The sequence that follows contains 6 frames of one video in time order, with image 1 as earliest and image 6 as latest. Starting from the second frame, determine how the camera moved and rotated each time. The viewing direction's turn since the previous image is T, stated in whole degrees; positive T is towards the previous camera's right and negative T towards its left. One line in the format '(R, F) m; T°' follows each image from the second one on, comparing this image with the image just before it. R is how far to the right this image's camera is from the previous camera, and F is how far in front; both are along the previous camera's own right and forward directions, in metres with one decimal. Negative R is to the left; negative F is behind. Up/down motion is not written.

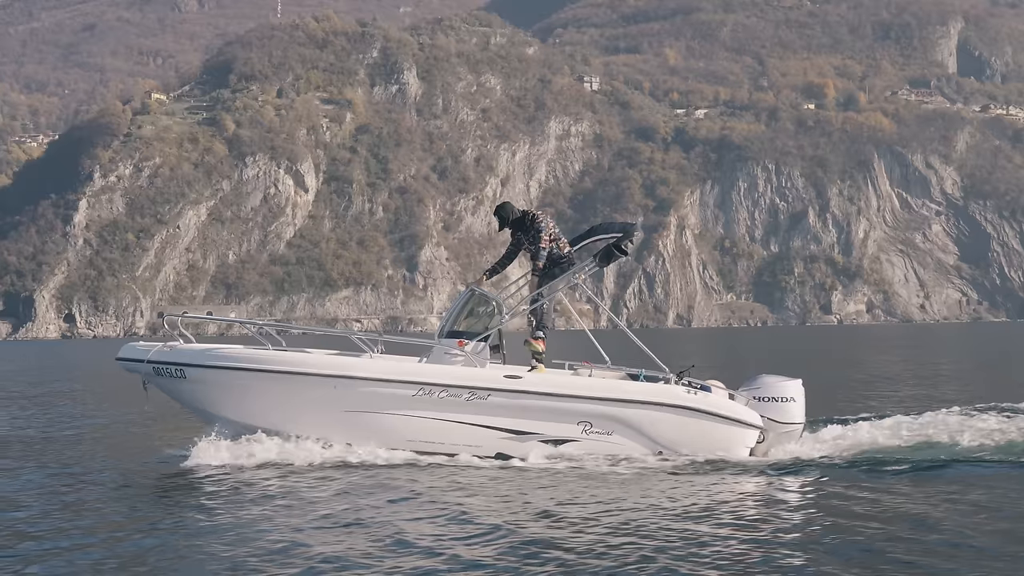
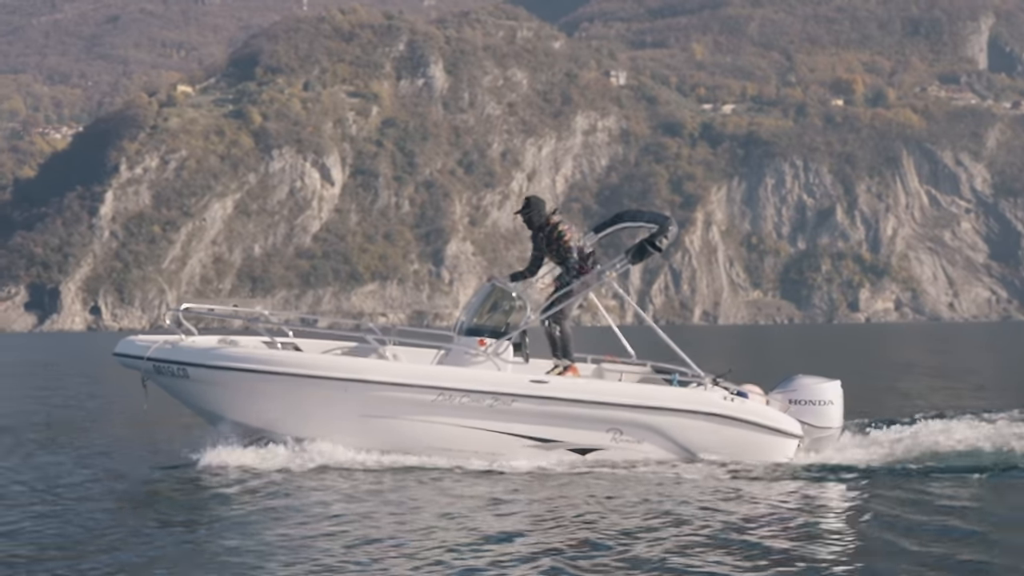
(-1.3, +0.7) m; -1°
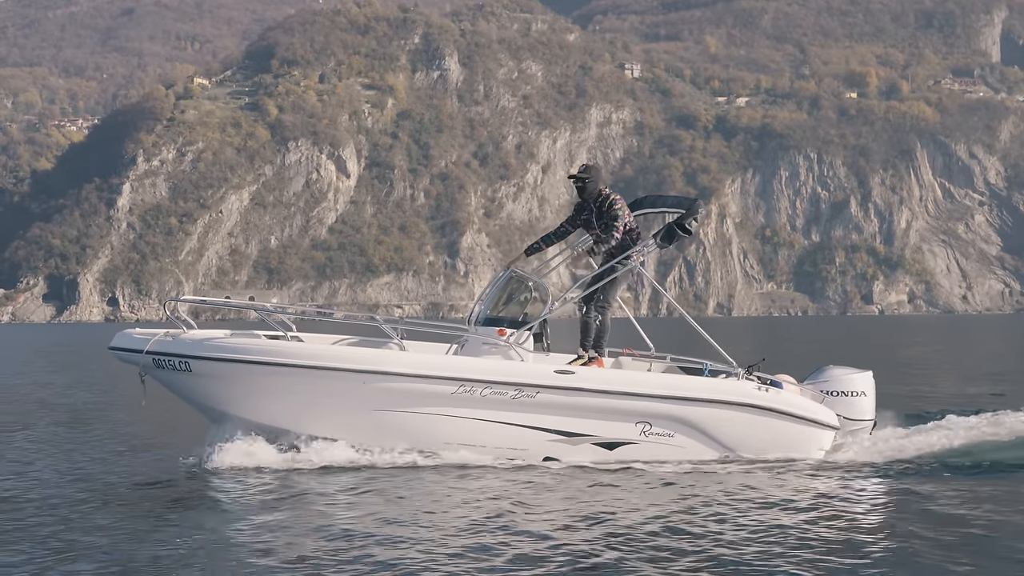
(-0.8, -0.5) m; 0°
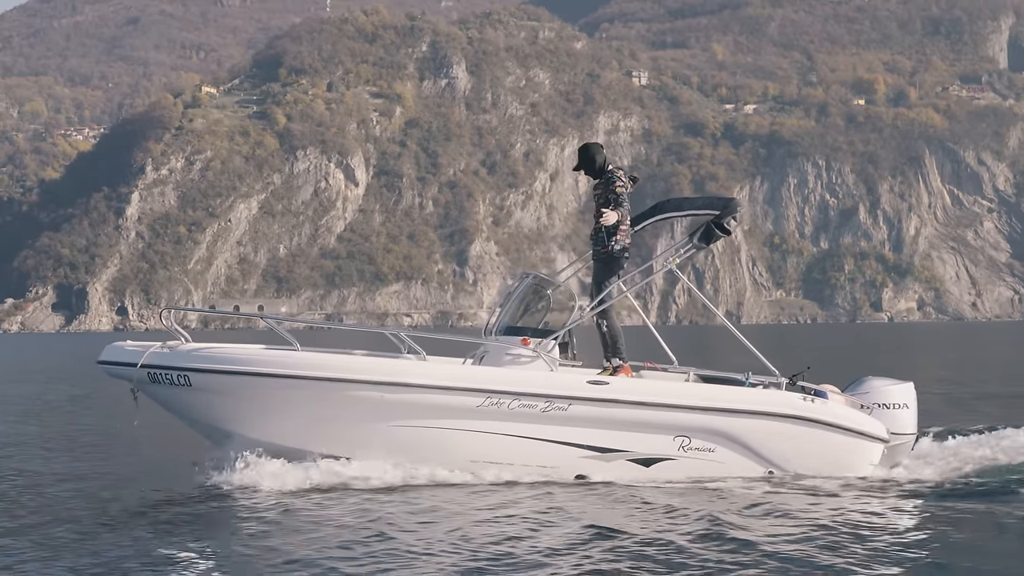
(-1.1, +0.3) m; 0°
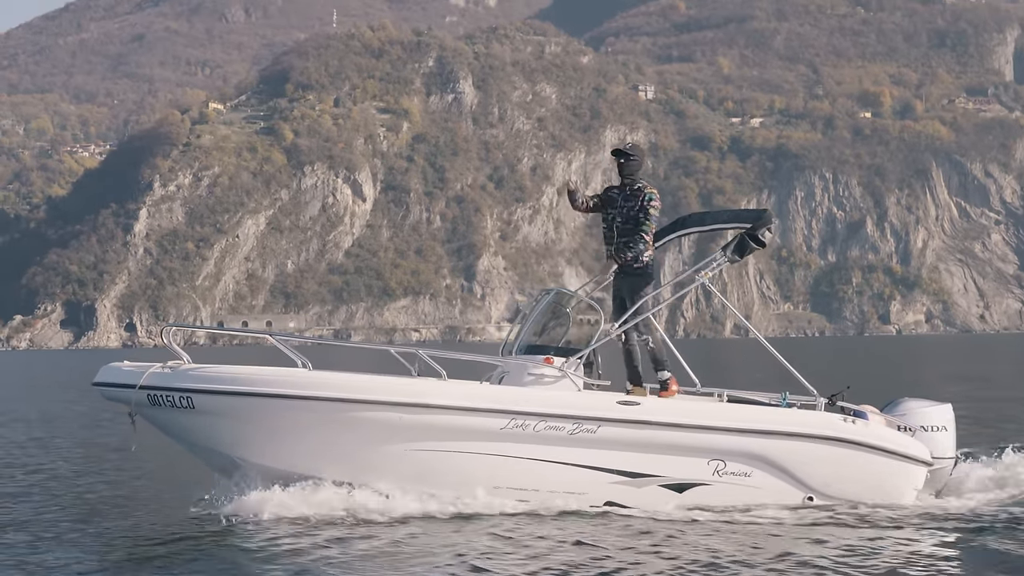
(-0.8, +0.2) m; 0°
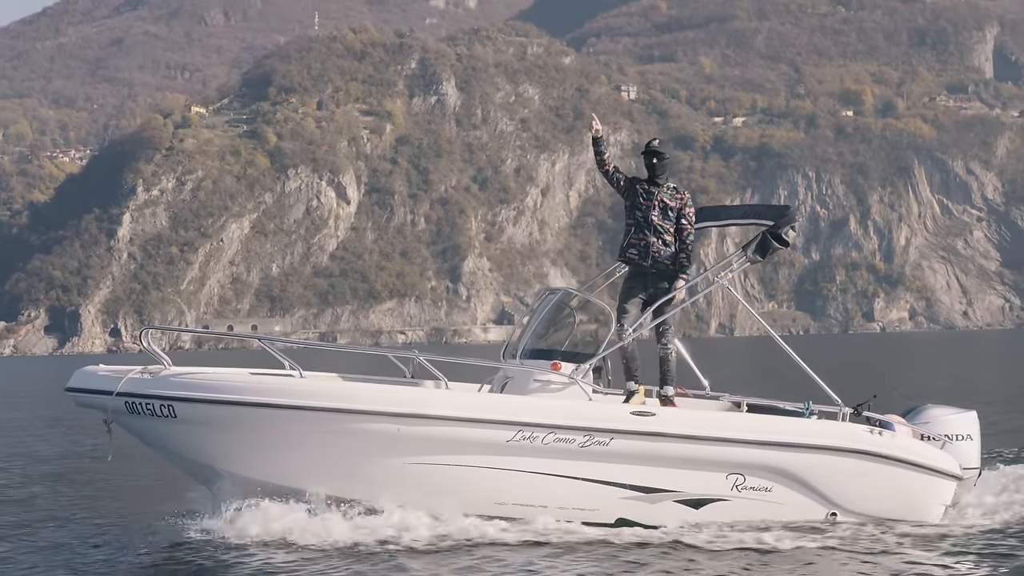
(-0.7, +0.1) m; +1°
